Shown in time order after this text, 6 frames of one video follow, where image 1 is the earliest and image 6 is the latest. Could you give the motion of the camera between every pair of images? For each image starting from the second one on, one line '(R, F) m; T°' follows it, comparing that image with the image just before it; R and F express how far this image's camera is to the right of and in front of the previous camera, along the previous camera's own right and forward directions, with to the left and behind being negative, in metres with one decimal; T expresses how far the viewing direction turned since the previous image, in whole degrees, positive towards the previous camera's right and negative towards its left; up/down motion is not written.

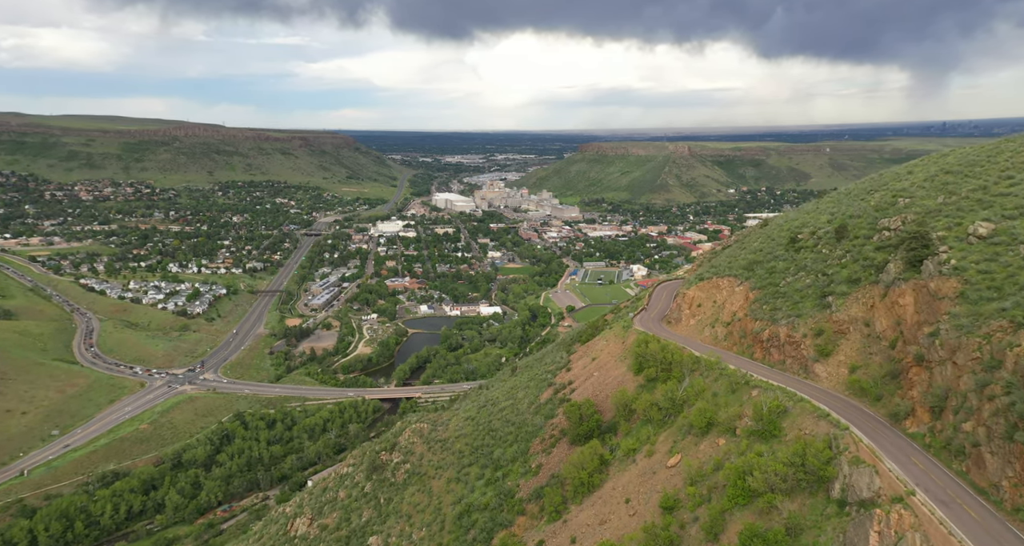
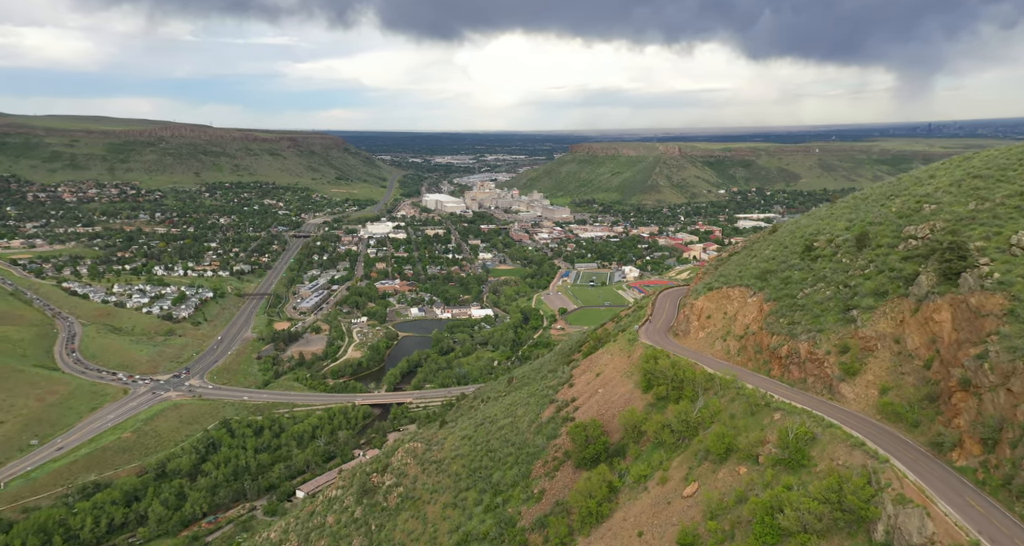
(-0.2, +0.7) m; +1°
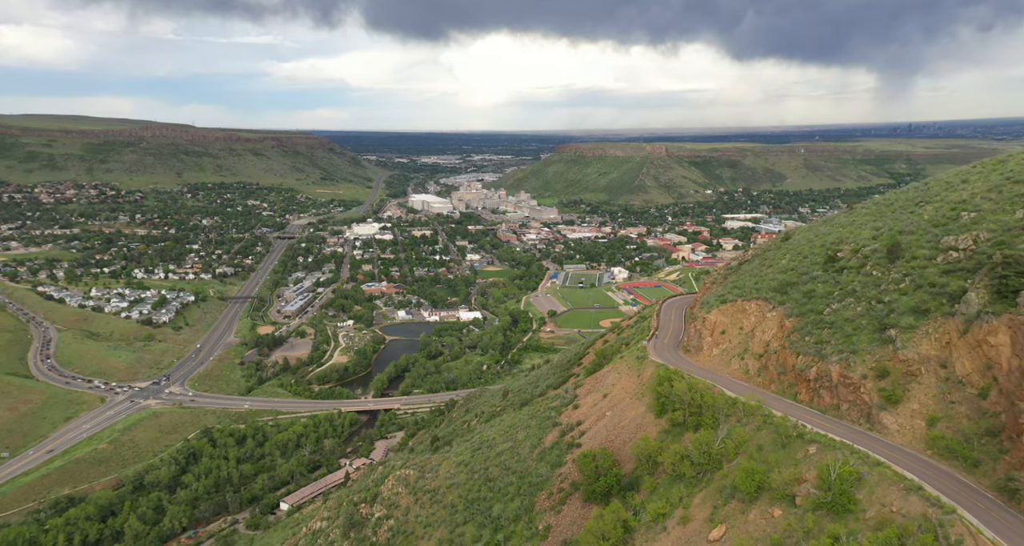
(-0.2, +0.9) m; +1°
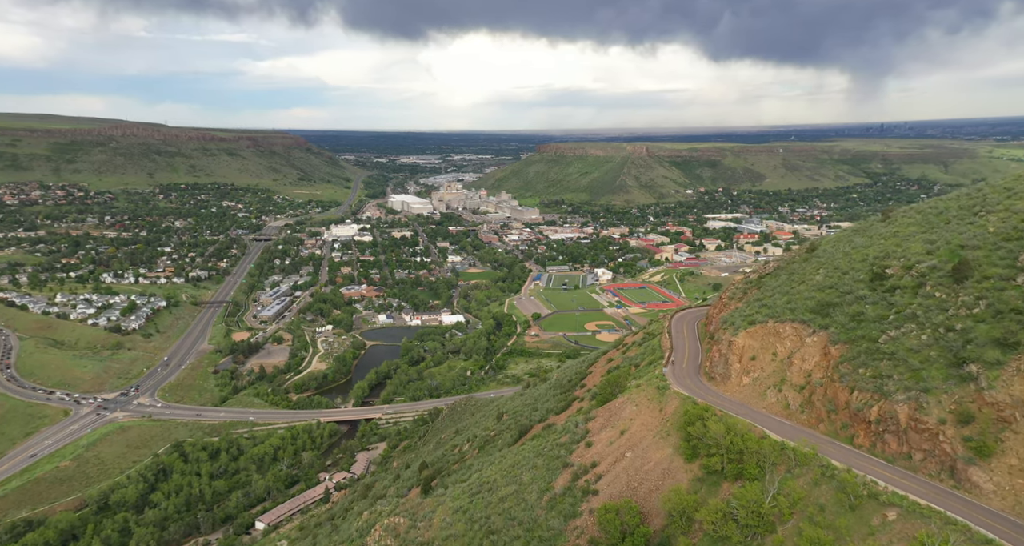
(-0.4, +1.4) m; +2°
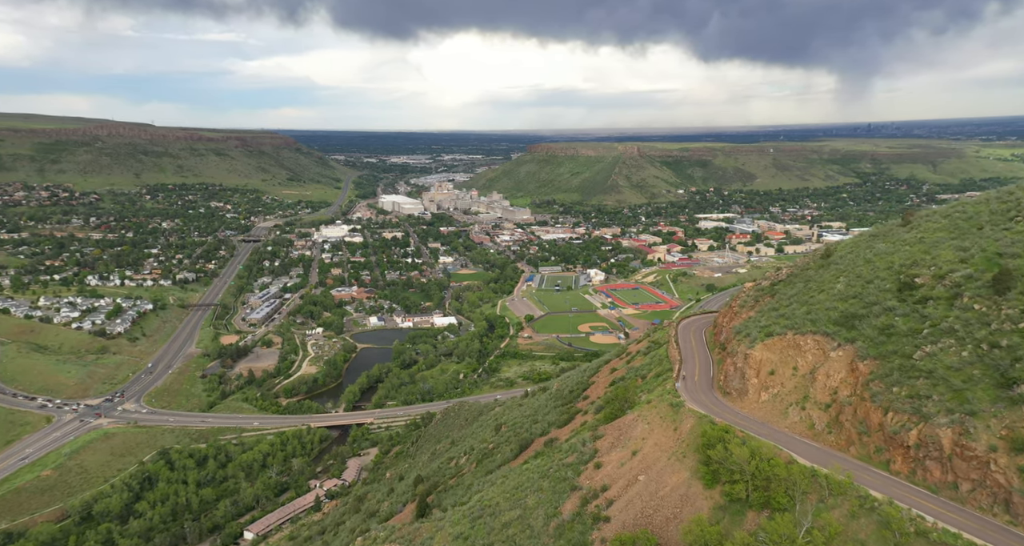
(-0.2, +0.6) m; +1°
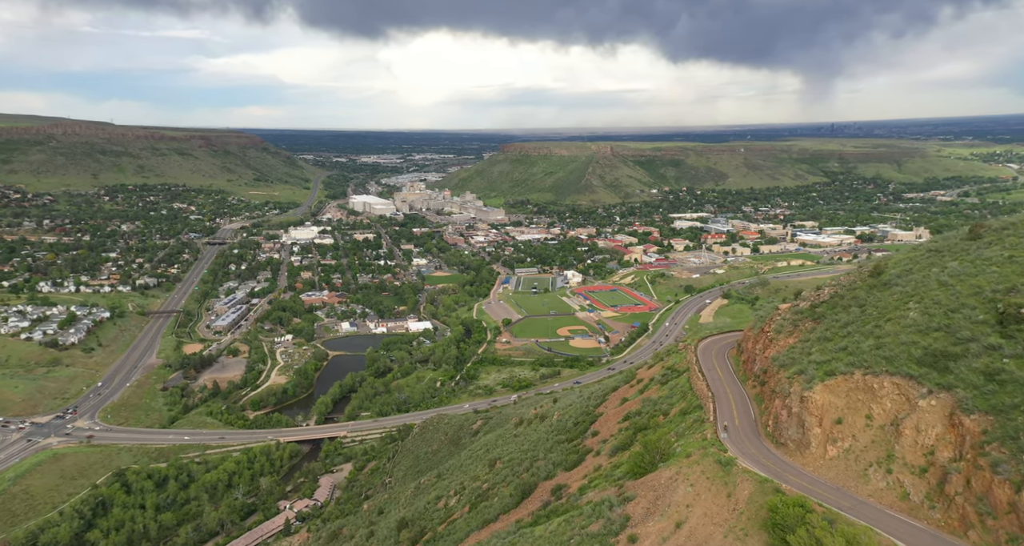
(-0.5, +1.8) m; +3°
